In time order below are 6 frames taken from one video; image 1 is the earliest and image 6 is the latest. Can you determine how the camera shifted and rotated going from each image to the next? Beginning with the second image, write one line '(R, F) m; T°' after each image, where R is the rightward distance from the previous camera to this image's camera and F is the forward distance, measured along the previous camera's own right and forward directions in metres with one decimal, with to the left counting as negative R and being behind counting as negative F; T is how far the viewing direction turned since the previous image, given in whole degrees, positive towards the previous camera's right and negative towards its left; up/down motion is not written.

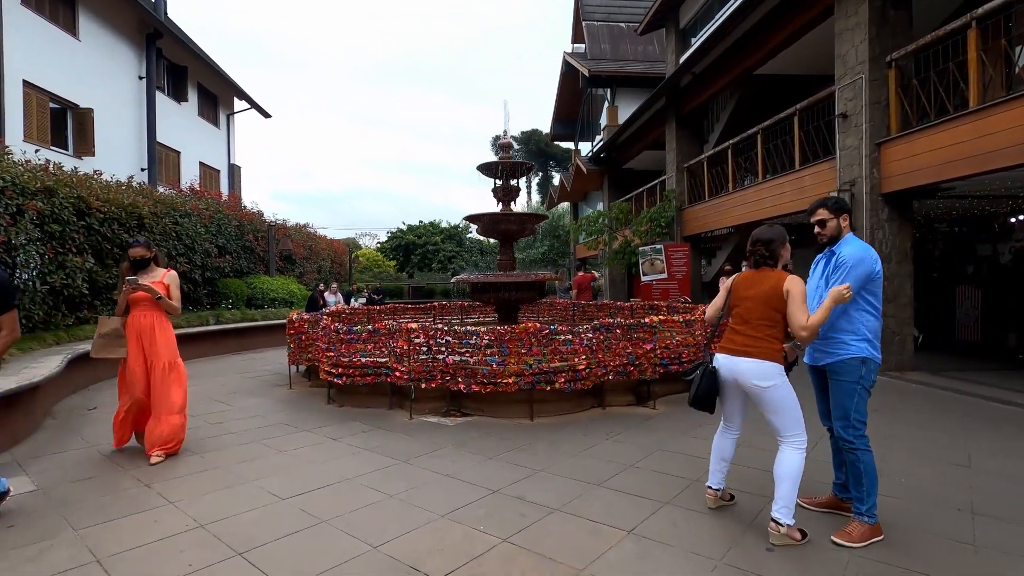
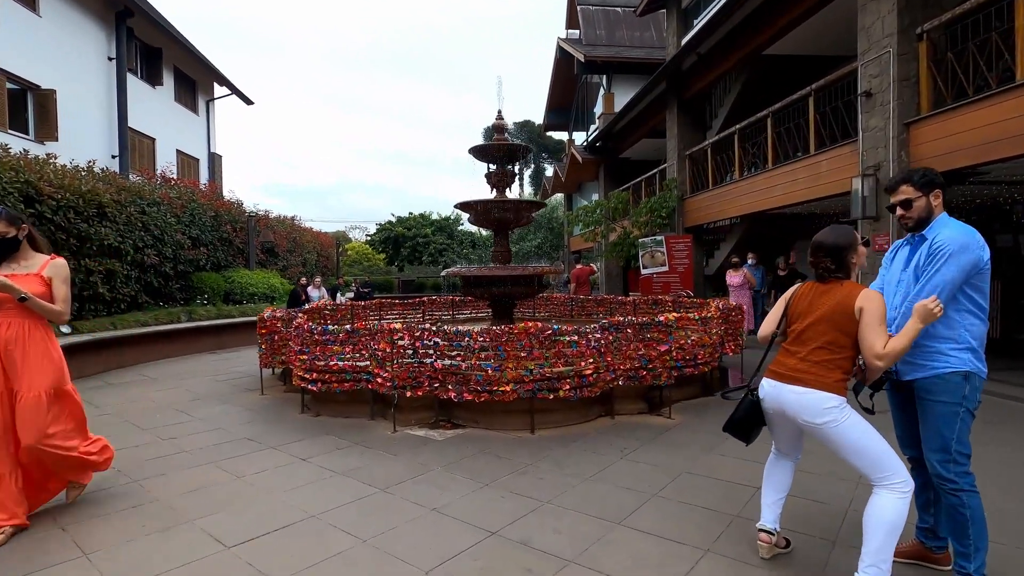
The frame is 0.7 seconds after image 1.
(-0.1, +0.7) m; +1°
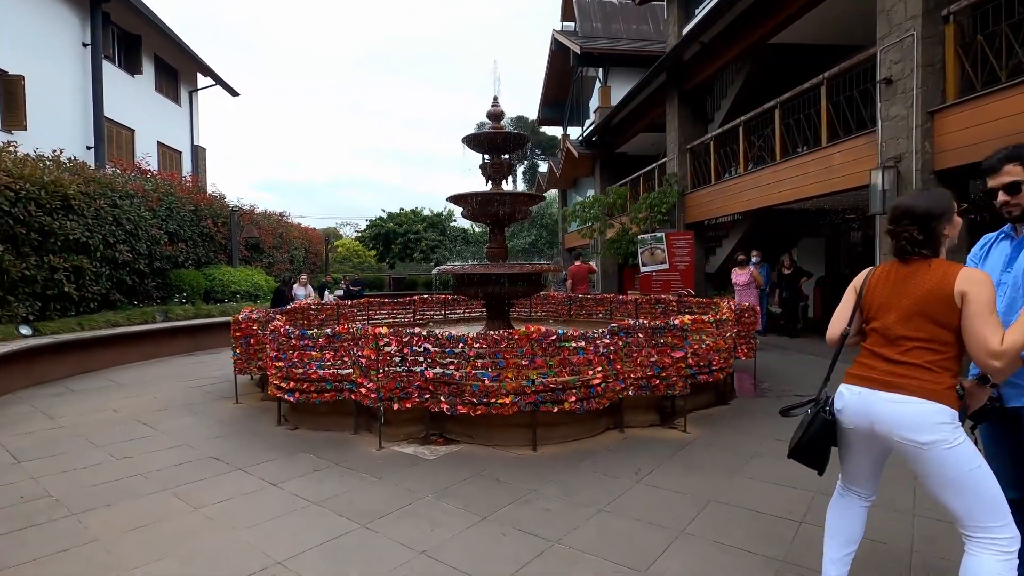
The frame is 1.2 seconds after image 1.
(-0.1, +0.5) m; +1°
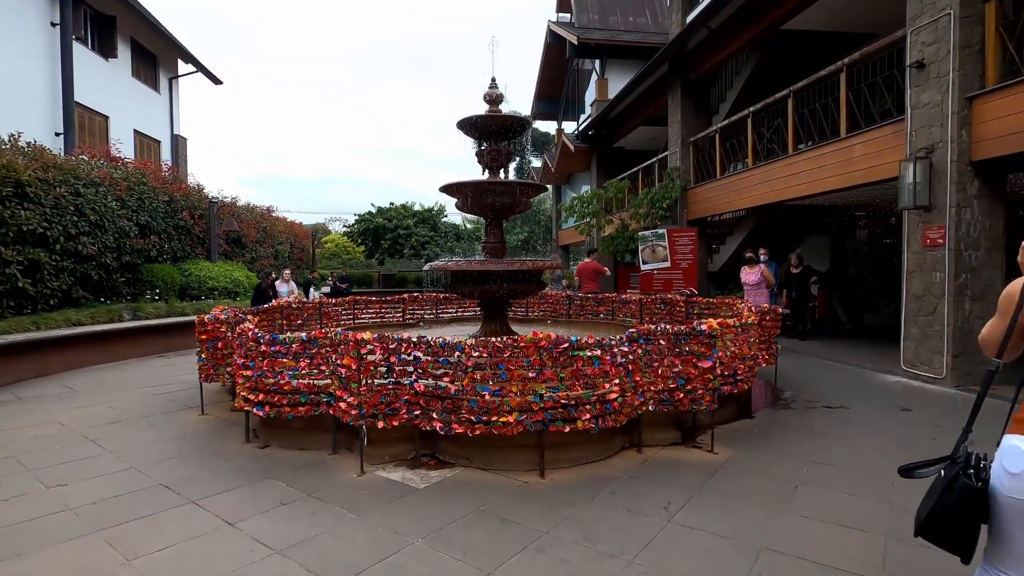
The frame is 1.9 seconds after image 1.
(-0.1, +0.6) m; +1°
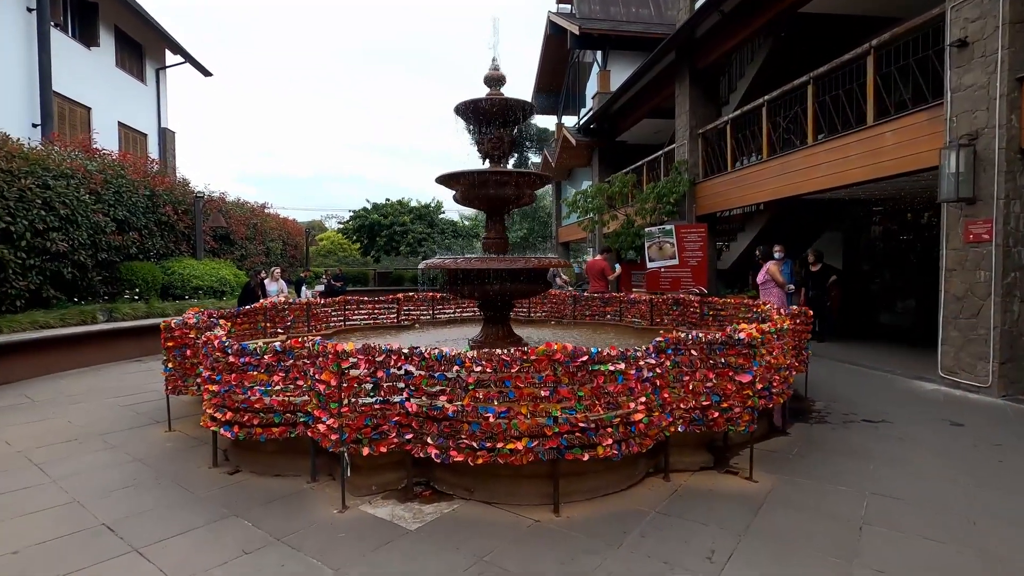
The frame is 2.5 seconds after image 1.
(-0.1, +0.6) m; 0°
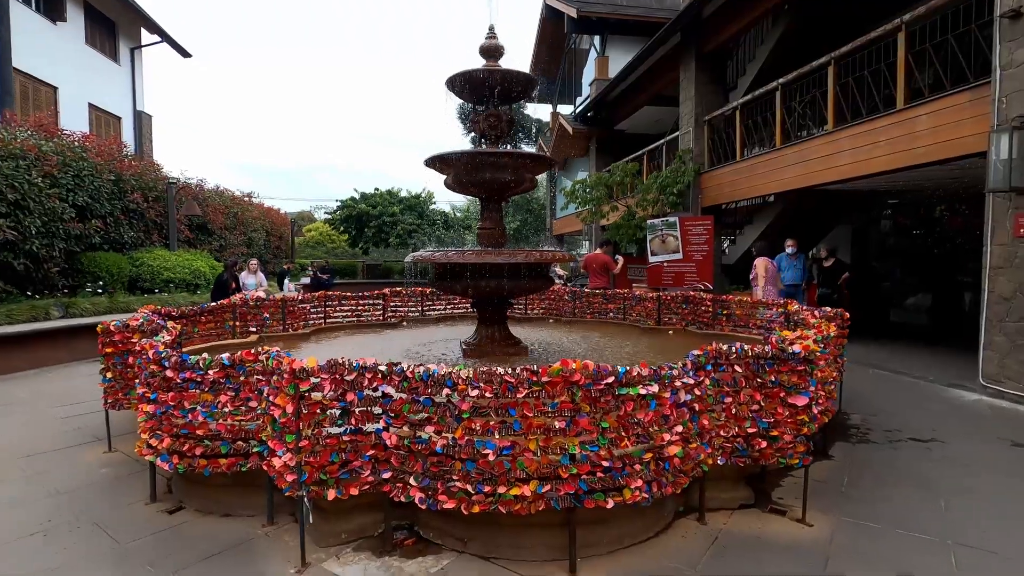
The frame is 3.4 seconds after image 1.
(-0.1, +0.7) m; +1°
